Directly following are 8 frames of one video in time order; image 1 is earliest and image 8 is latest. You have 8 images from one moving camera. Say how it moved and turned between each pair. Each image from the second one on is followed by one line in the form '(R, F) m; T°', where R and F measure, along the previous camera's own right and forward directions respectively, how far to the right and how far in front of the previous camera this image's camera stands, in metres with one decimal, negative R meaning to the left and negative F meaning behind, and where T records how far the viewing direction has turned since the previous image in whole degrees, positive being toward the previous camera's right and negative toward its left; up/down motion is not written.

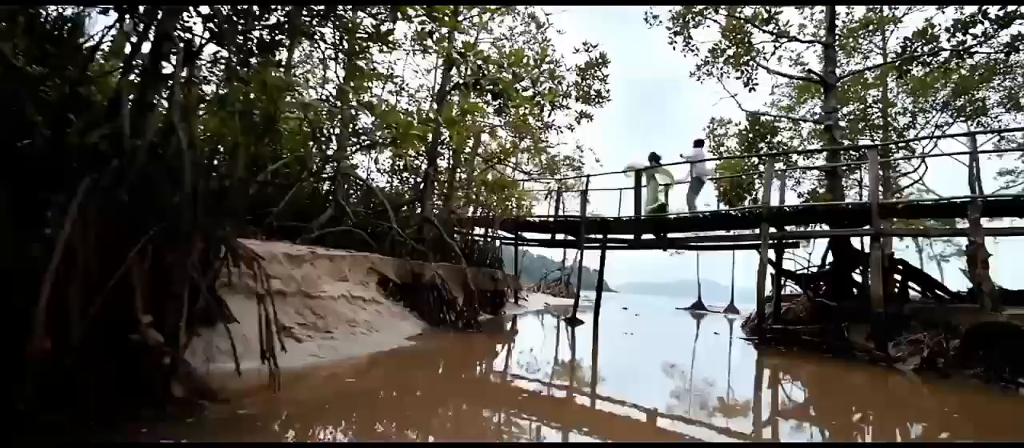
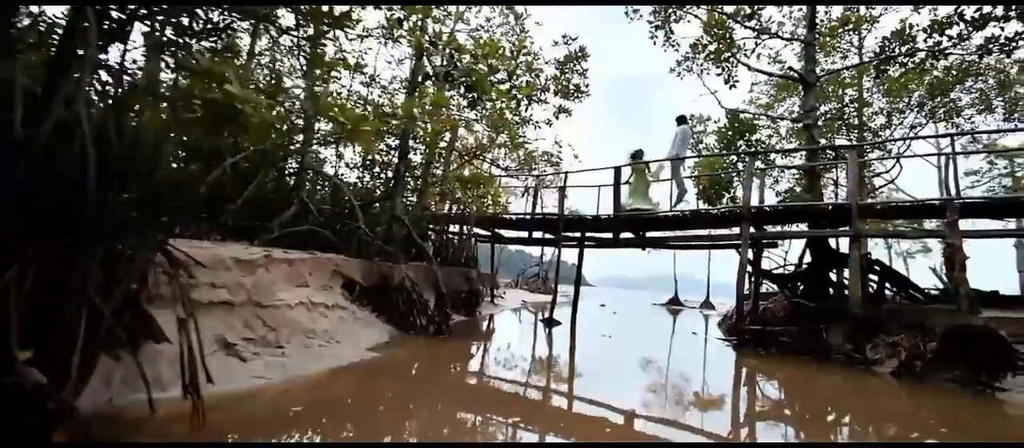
(+0.1, +0.4) m; +3°
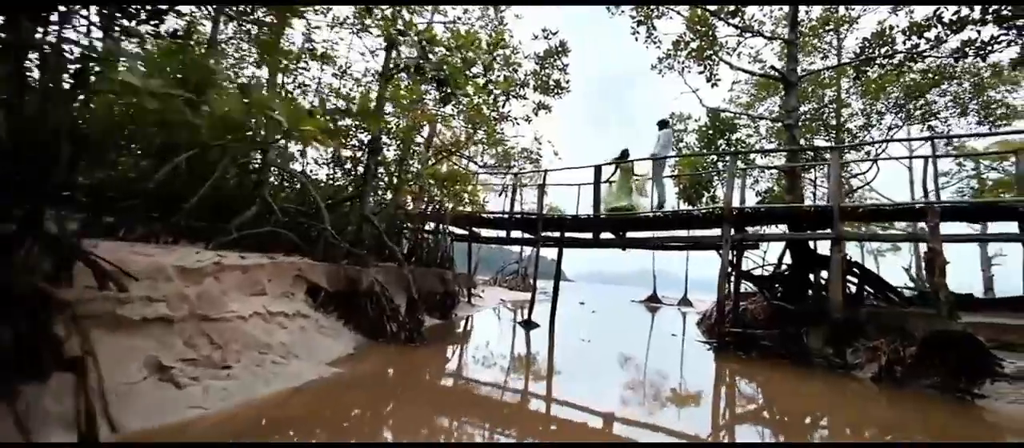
(+0.1, +0.4) m; +2°
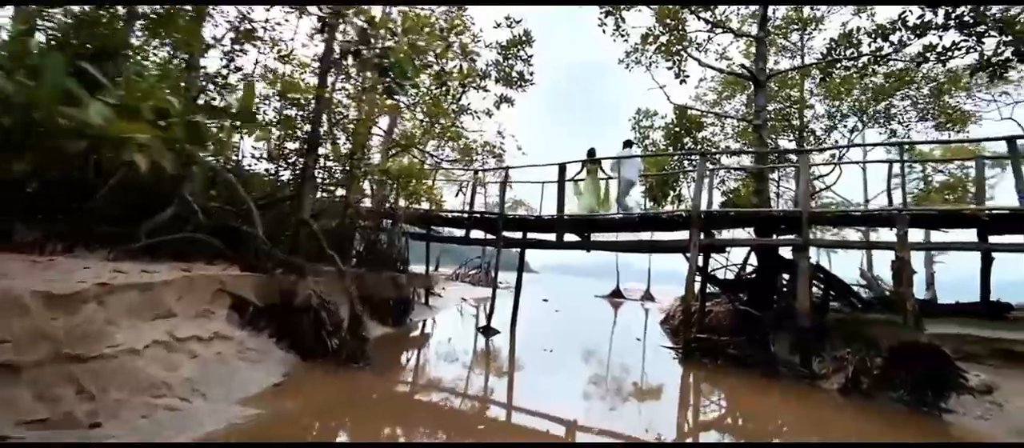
(+0.1, +0.7) m; +4°
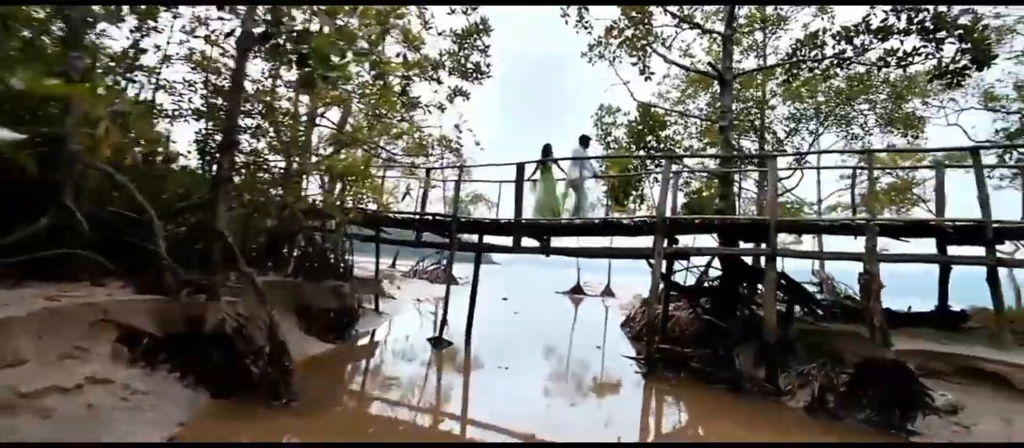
(+0.2, +0.8) m; +5°
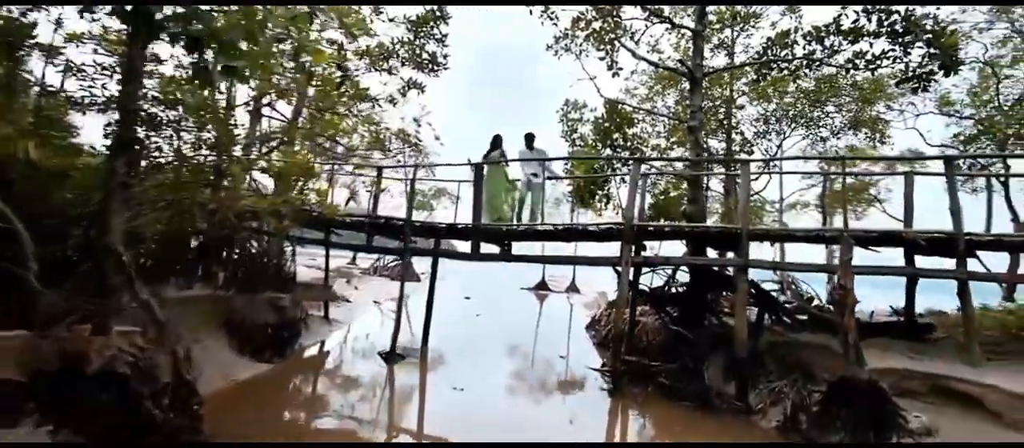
(+0.2, +0.8) m; +4°
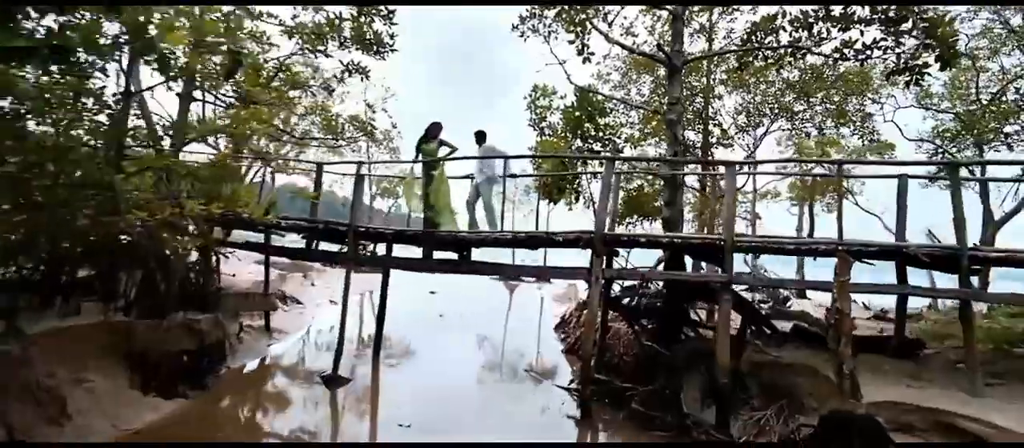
(+0.3, +1.1) m; +3°
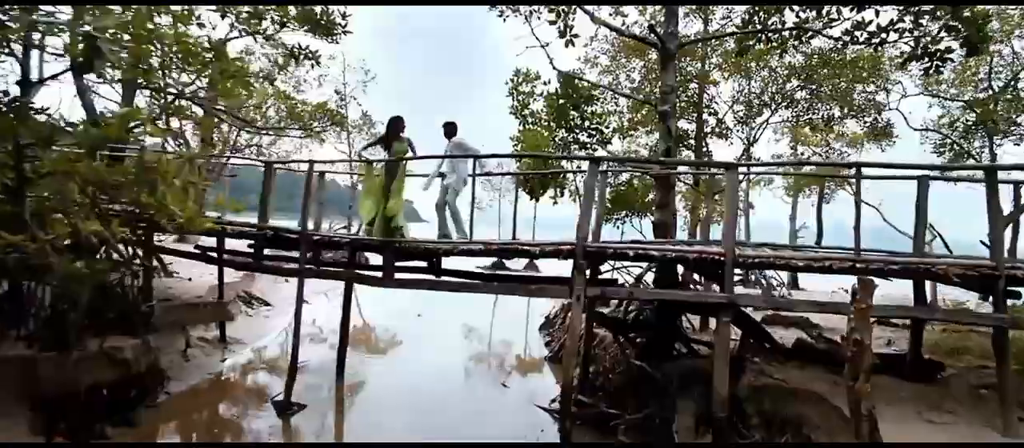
(+0.3, +1.0) m; +1°
